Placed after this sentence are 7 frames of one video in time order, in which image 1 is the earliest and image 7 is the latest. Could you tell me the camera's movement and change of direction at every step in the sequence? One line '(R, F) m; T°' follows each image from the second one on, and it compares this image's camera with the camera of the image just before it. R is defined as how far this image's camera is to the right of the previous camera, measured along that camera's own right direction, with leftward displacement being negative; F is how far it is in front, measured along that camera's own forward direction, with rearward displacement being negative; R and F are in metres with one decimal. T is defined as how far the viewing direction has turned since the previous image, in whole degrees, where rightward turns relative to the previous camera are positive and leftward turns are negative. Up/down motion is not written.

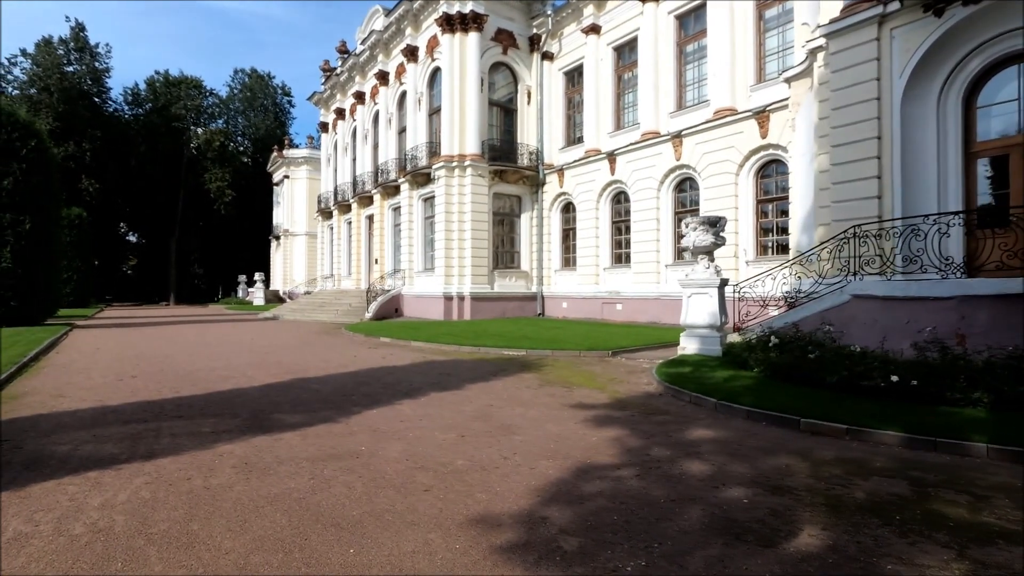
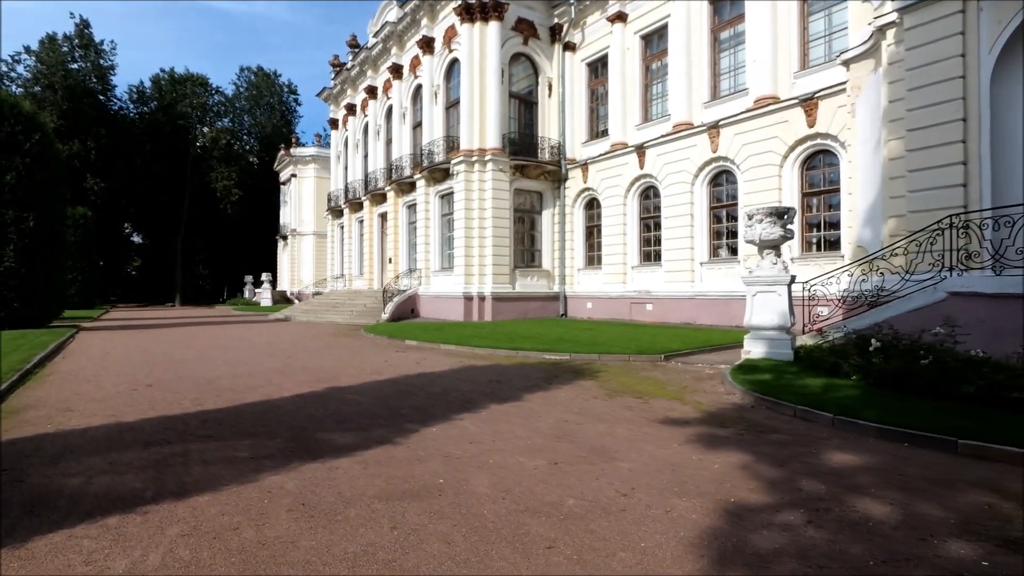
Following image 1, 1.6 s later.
(-0.8, +1.0) m; 0°
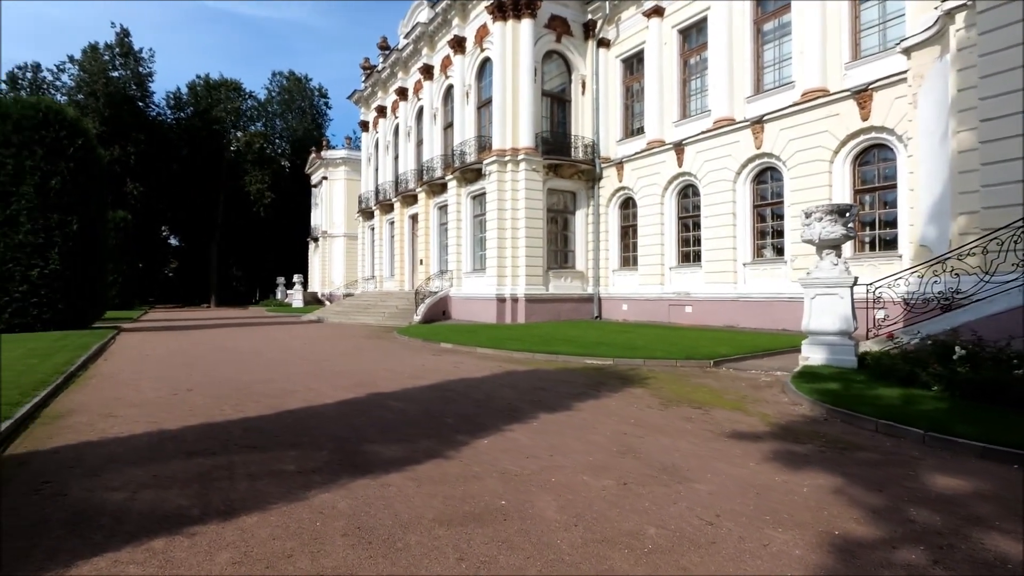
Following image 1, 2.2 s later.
(-0.3, +0.4) m; -3°
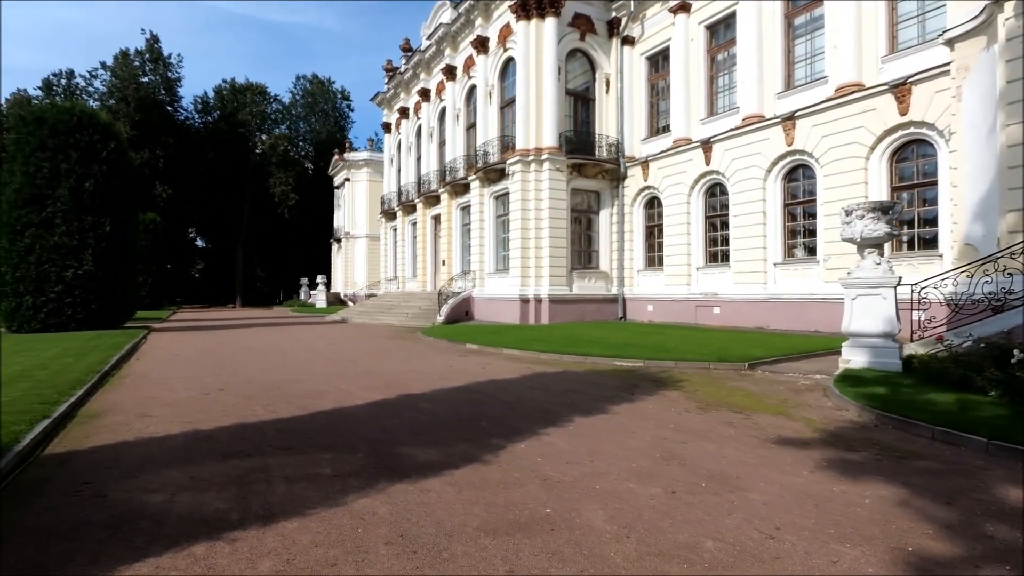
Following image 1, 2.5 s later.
(-0.2, +0.1) m; -2°
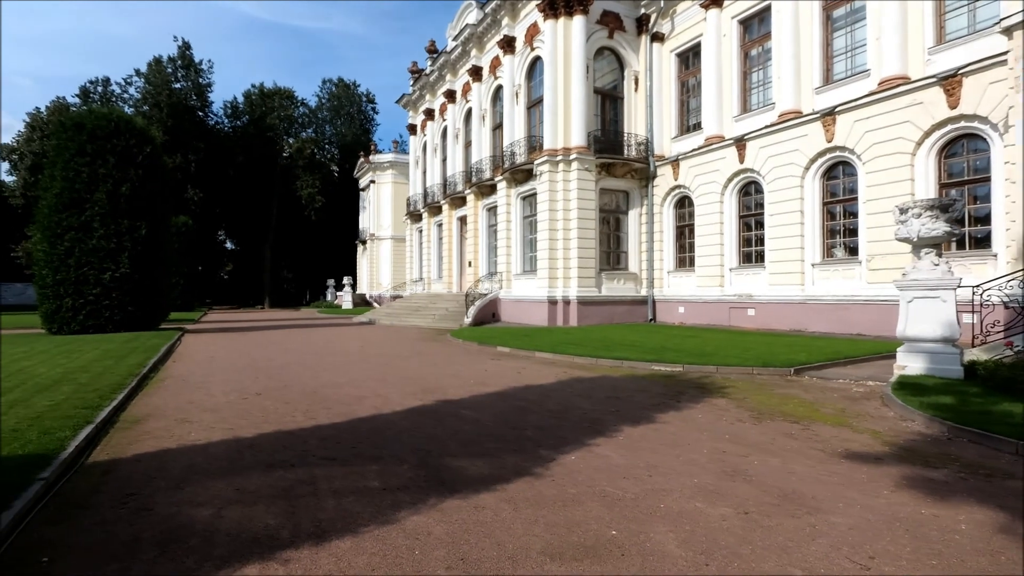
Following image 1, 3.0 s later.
(-0.3, +0.2) m; -2°
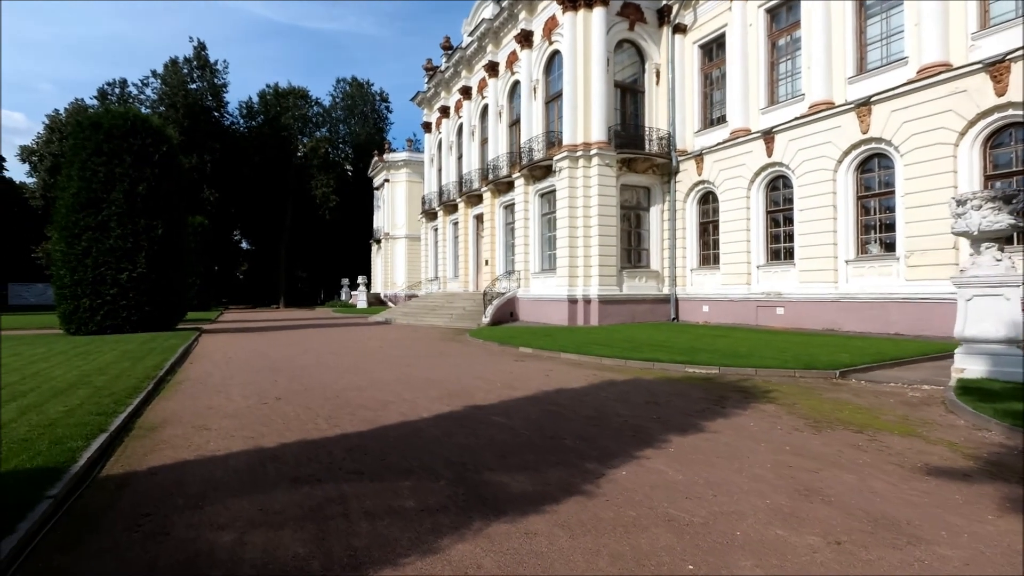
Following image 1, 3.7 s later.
(-0.3, +0.4) m; -1°
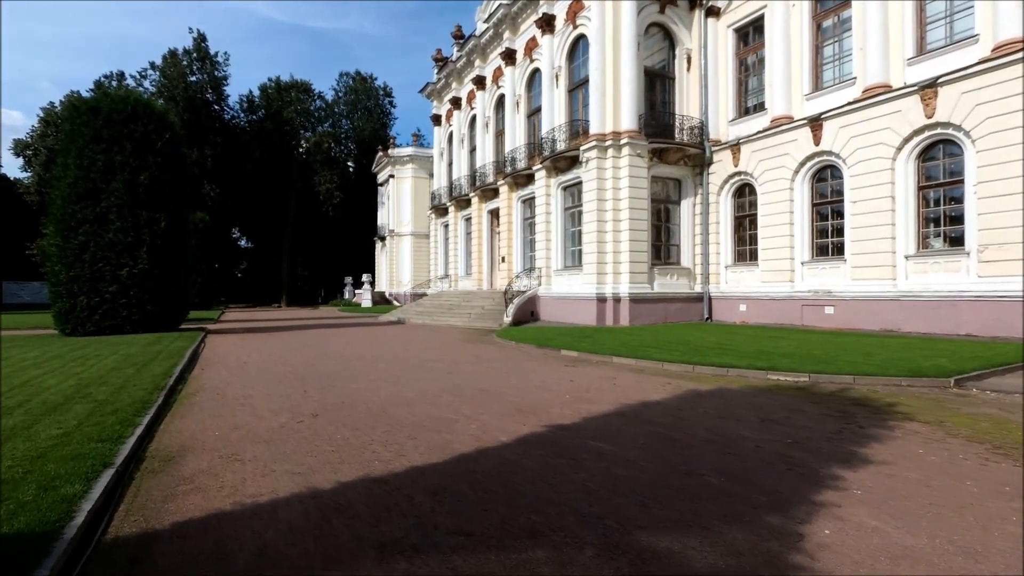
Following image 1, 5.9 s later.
(-1.0, +1.3) m; 0°
